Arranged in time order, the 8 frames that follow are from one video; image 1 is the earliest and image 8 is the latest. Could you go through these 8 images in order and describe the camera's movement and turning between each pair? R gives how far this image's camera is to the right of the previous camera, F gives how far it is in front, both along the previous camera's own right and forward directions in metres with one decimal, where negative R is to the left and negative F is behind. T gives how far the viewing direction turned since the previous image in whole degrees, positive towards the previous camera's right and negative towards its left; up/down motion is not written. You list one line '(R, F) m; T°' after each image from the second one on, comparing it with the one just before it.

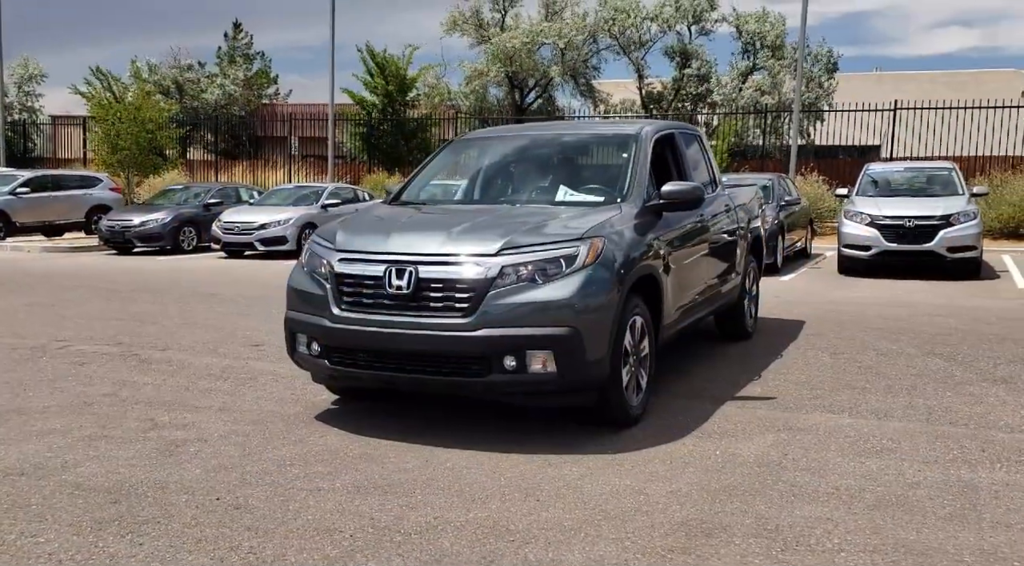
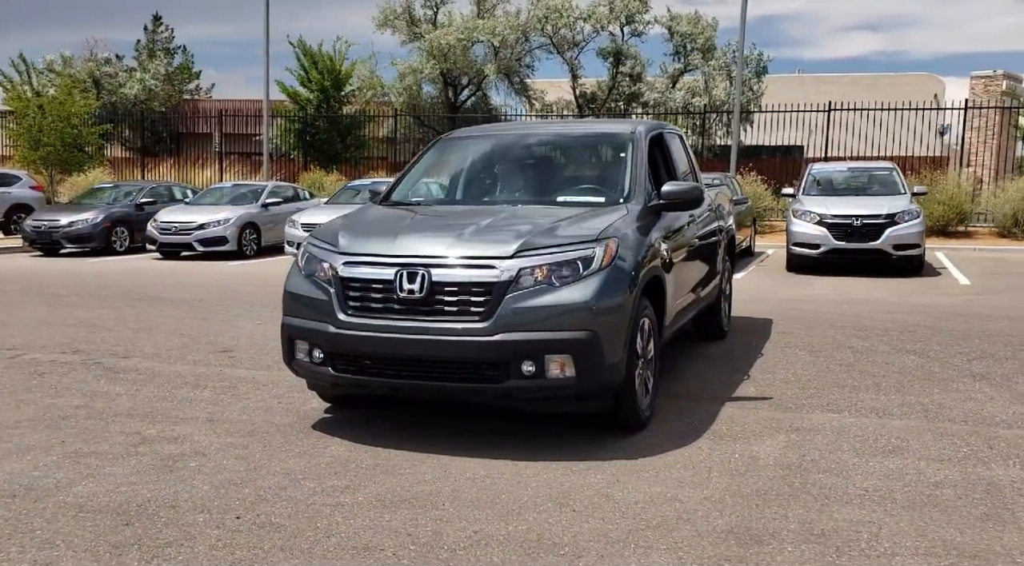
(-0.4, +0.1) m; +4°
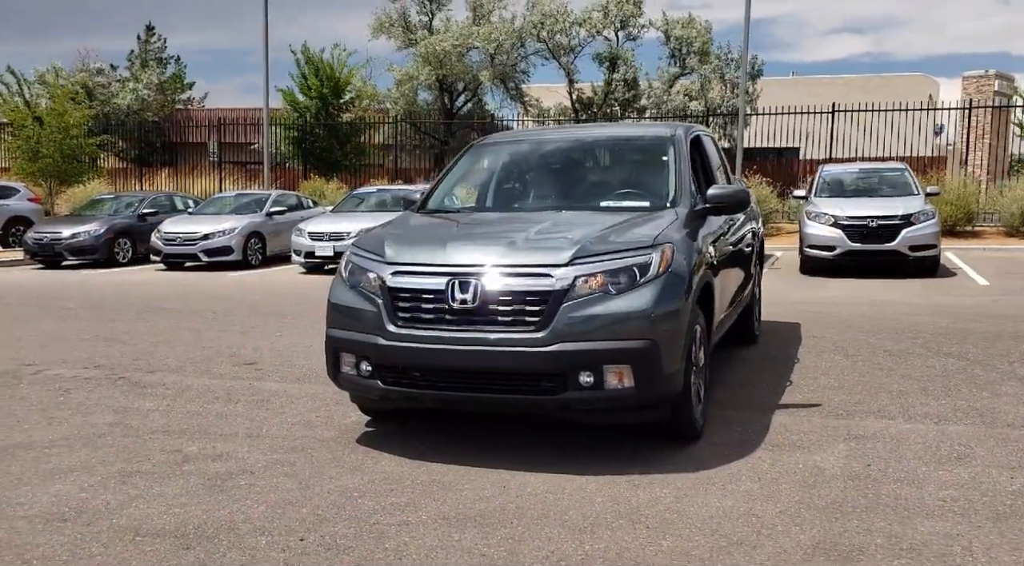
(-0.3, +0.1) m; 0°
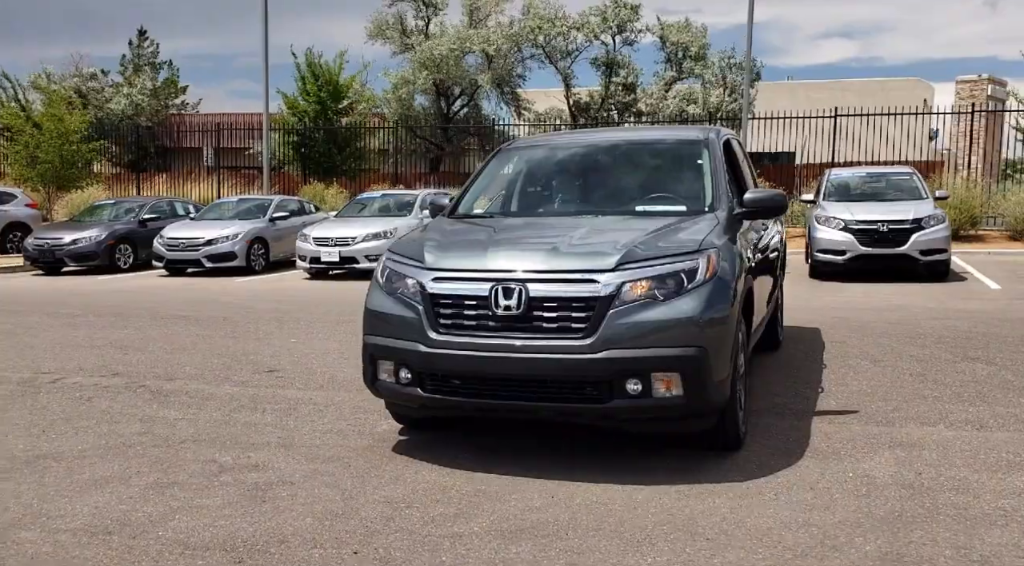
(-0.2, +0.1) m; 0°
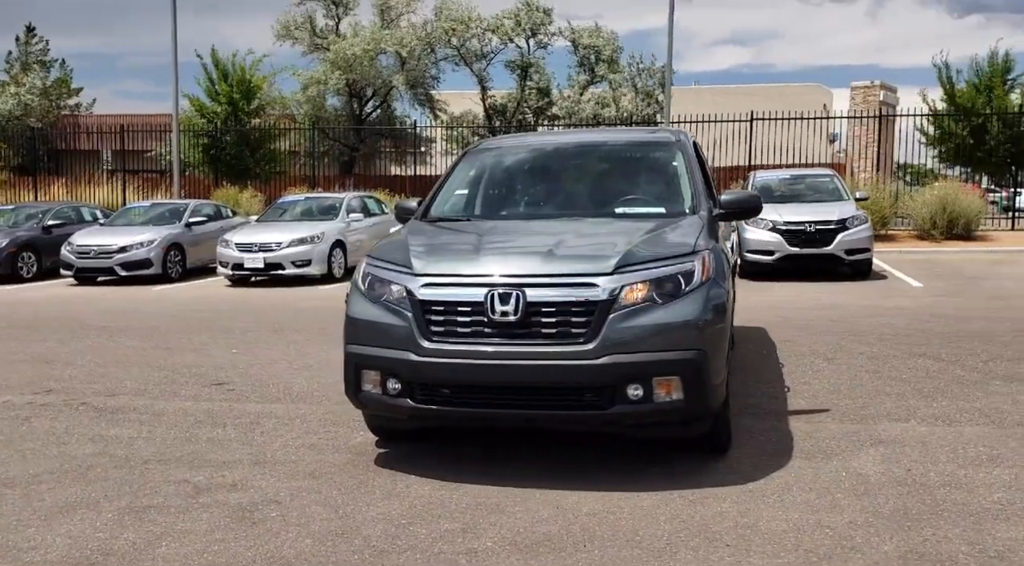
(-0.4, +0.1) m; +6°
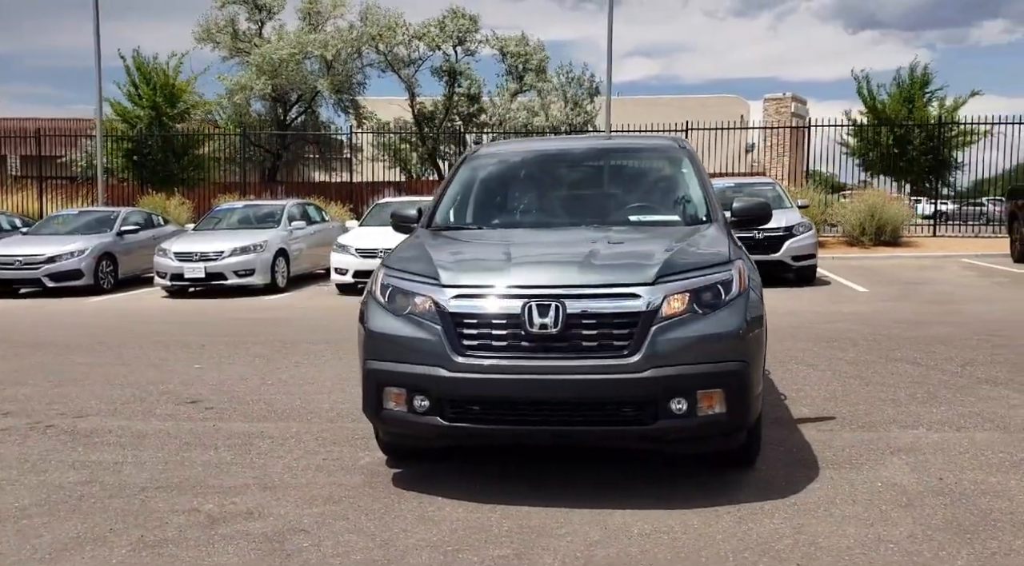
(-0.5, +0.2) m; +5°
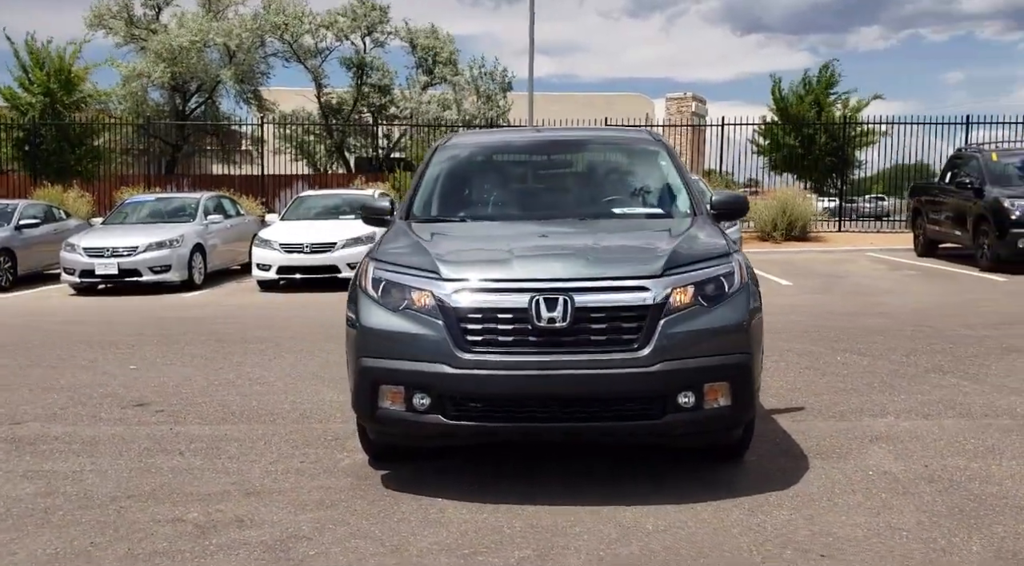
(-0.4, +0.1) m; +6°
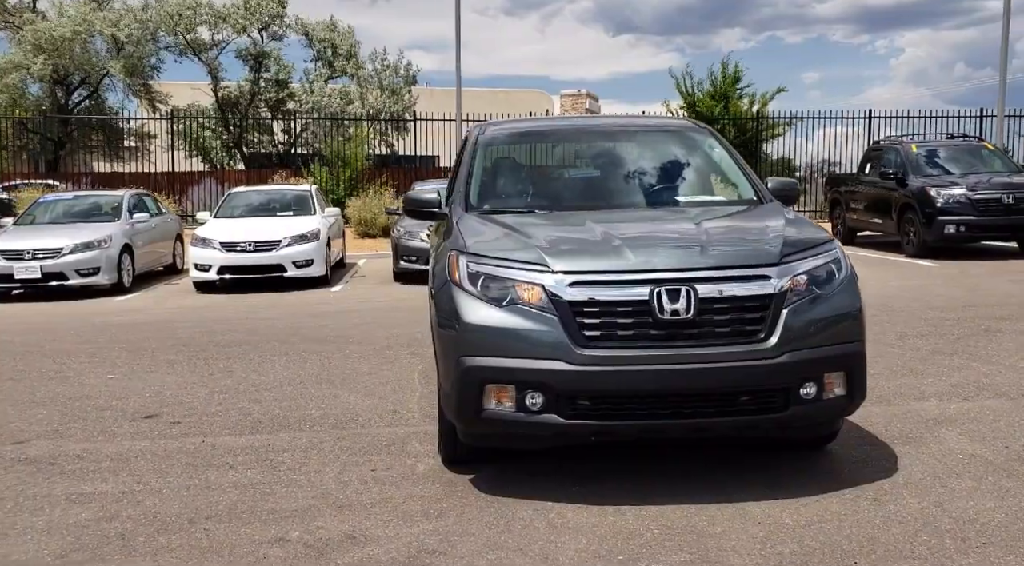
(-0.9, +0.2) m; +6°
